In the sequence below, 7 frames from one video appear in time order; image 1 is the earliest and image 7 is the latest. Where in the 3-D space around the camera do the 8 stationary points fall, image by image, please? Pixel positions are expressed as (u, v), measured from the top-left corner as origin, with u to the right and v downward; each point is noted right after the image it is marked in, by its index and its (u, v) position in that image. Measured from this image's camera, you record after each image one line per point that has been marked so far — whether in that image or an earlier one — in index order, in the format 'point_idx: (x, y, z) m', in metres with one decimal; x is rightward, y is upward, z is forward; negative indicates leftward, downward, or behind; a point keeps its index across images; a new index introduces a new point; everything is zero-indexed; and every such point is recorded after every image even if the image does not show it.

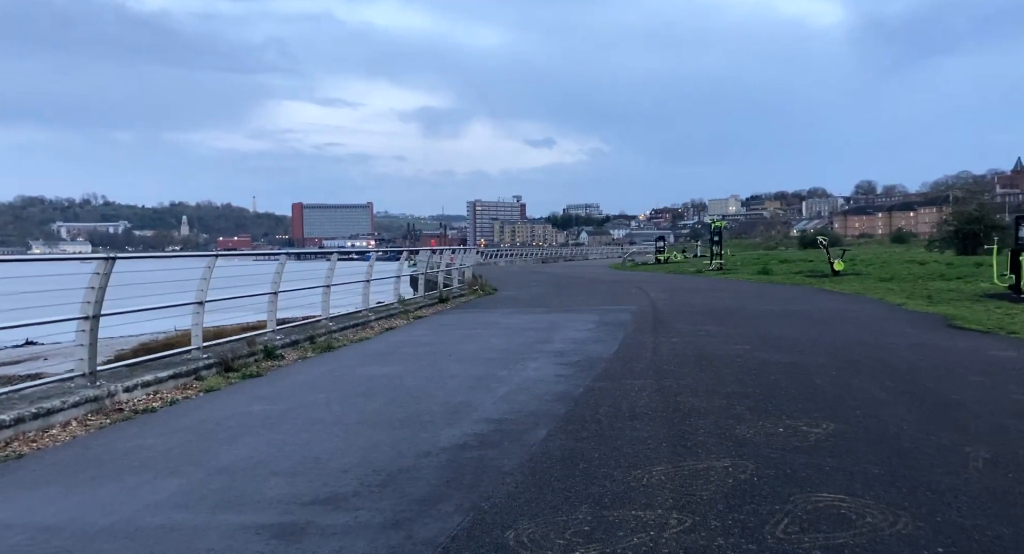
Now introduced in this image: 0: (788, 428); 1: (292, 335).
0: (+2.3, -1.2, +5.7) m
1: (-3.4, -0.9, +10.6) m
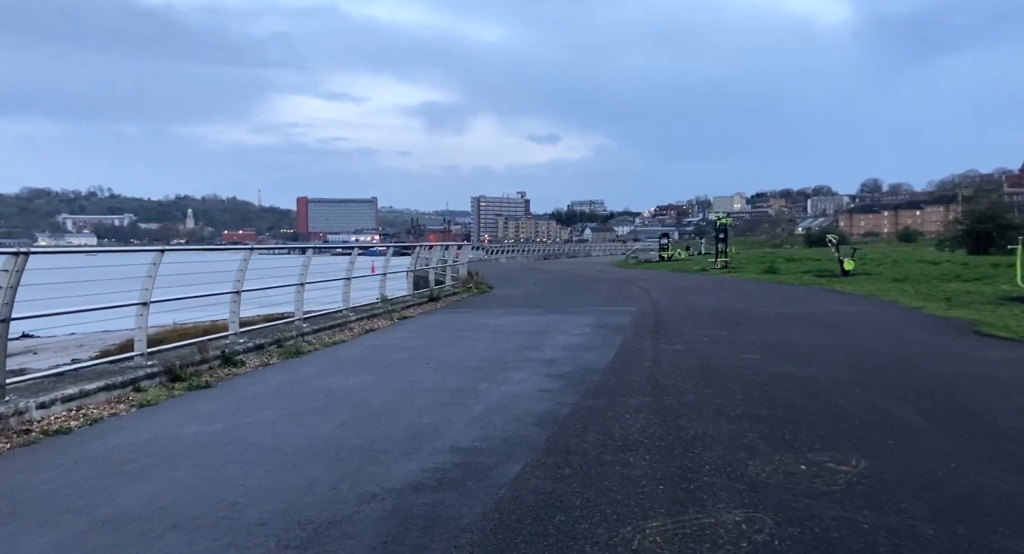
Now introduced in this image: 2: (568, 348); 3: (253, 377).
0: (+2.1, -1.3, +4.8) m
1: (-3.6, -0.9, +9.7) m
2: (+0.8, -1.0, +9.9) m
3: (-3.0, -1.2, +8.0) m
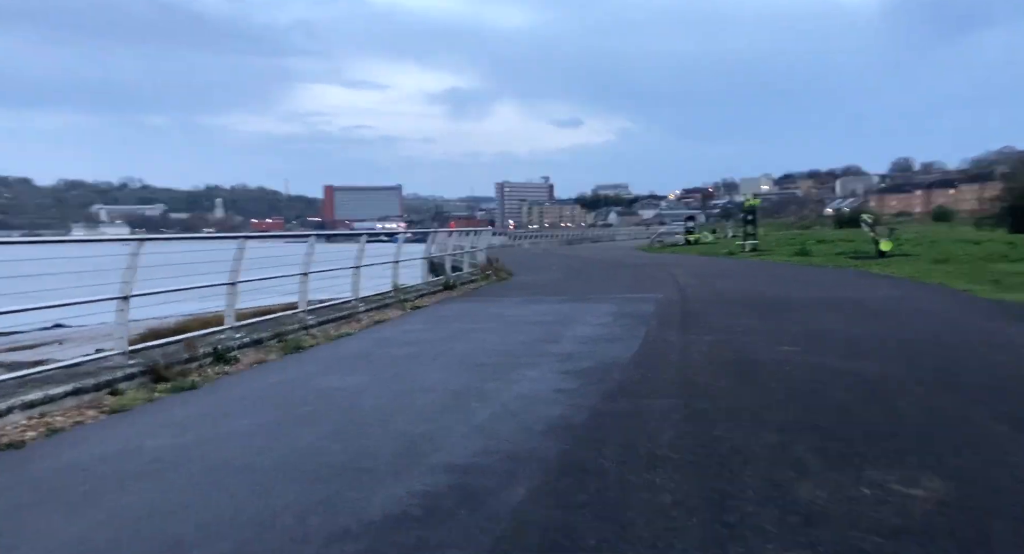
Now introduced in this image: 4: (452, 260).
0: (+2.1, -1.2, +4.0) m
1: (-3.4, -0.7, +9.1) m
2: (+1.0, -0.8, +9.1) m
3: (-2.9, -1.1, +7.4) m
4: (-1.7, +0.5, +19.6) m
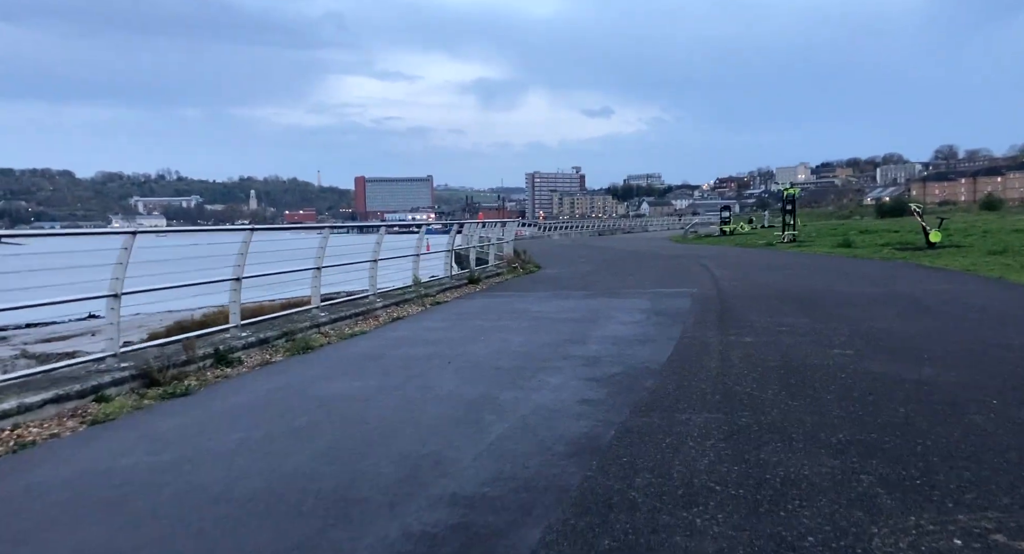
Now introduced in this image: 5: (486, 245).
0: (+2.1, -1.2, +3.2) m
1: (-3.1, -0.7, +8.6) m
2: (+1.3, -0.8, +8.4) m
3: (-2.7, -1.0, +6.9) m
4: (-0.9, +0.7, +19.0) m
5: (-0.7, +0.9, +19.7) m
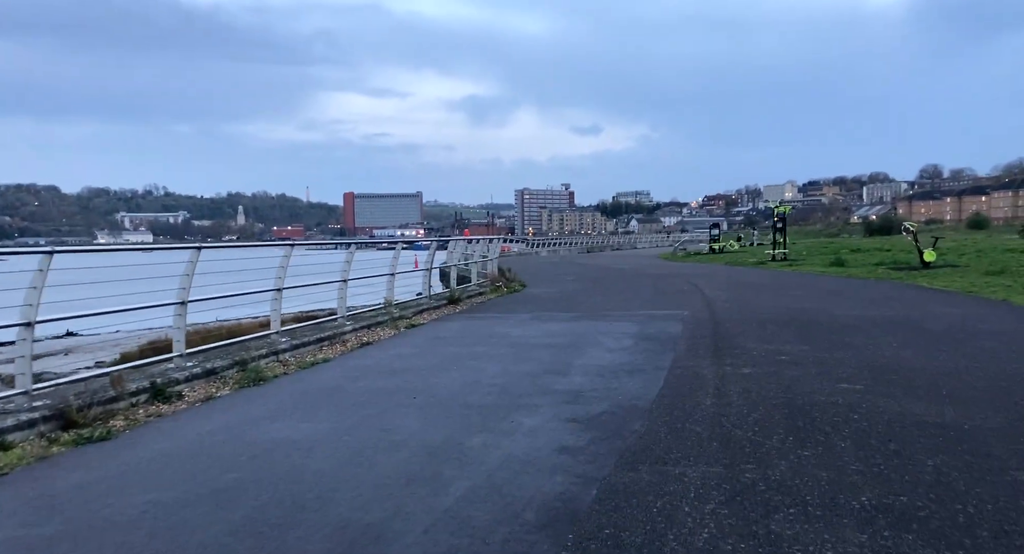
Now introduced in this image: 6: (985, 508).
0: (+1.9, -1.4, +2.5) m
1: (-3.4, -0.9, +7.8) m
2: (+1.0, -1.1, +7.7) m
3: (-2.9, -1.3, +6.1) m
4: (-1.4, +0.2, +18.2) m
5: (-1.2, +0.4, +18.9) m
6: (+2.6, -1.3, +3.7) m
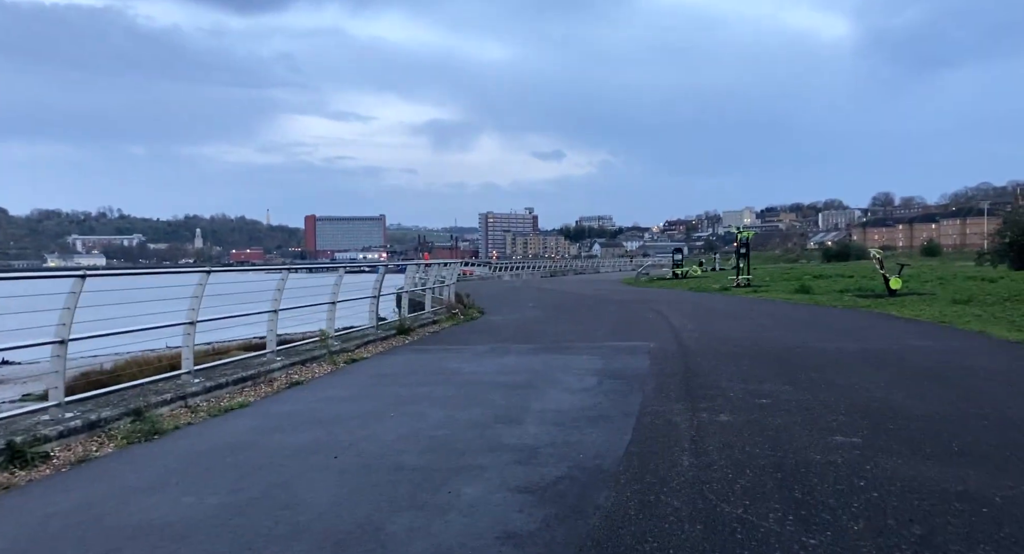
0: (+1.7, -1.5, +1.5) m
1: (-3.9, -1.3, +6.5) m
2: (+0.5, -1.4, +6.7) m
3: (-3.4, -1.5, +4.8) m
4: (-2.5, -0.5, +17.1) m
5: (-2.3, -0.3, +17.8) m
6: (+2.2, -1.5, +2.8) m
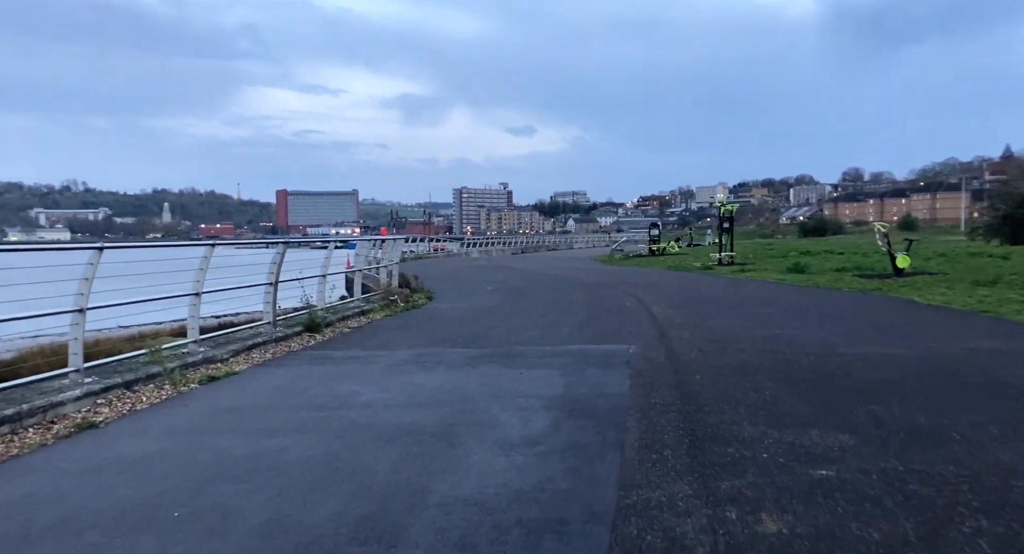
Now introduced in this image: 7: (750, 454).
0: (+1.2, -1.7, -1.5) m
1: (-4.6, -1.2, +3.3) m
2: (-0.2, -1.3, +3.6) m
3: (-4.0, -1.5, +1.7) m
4: (-3.5, -0.1, +13.9) m
5: (-3.4, +0.1, +14.6) m
6: (+1.7, -1.6, -0.2) m
7: (+1.7, -1.2, +4.8) m
